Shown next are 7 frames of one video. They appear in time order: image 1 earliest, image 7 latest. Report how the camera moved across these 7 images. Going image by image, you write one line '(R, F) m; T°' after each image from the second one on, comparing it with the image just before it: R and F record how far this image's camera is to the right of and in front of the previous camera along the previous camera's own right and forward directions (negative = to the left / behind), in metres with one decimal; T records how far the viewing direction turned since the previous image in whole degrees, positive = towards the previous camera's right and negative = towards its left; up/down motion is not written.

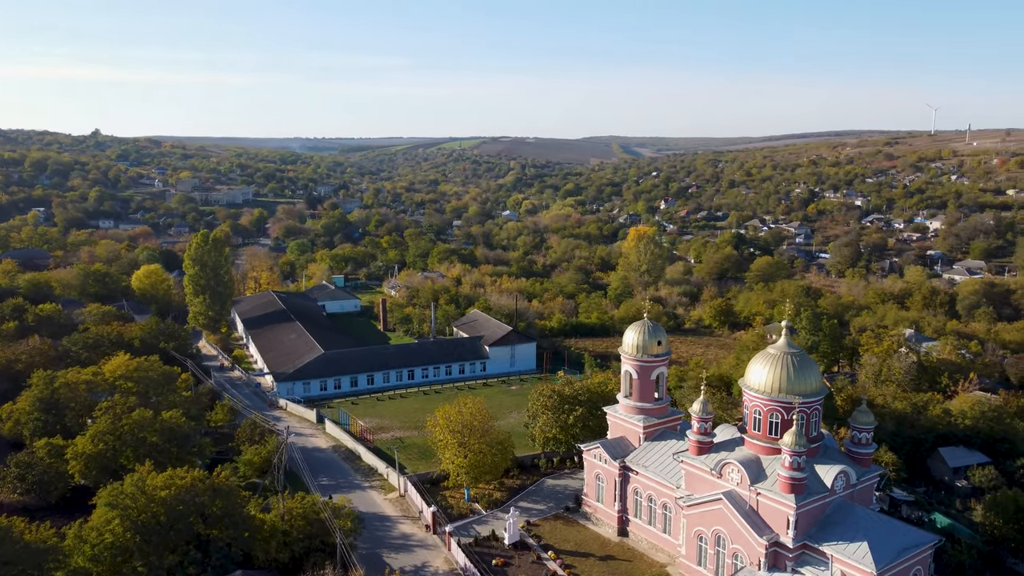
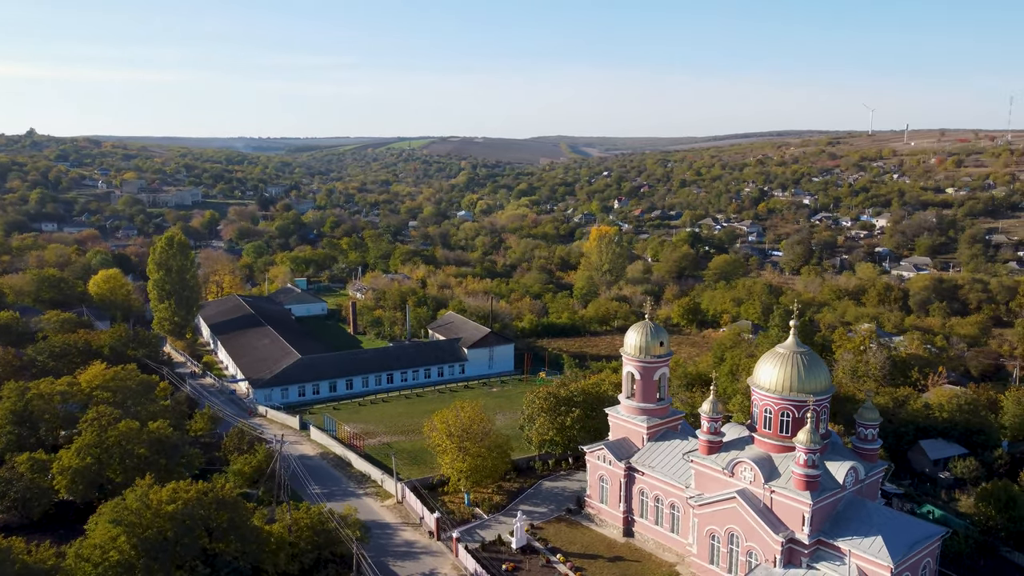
(-1.7, +0.2) m; +4°
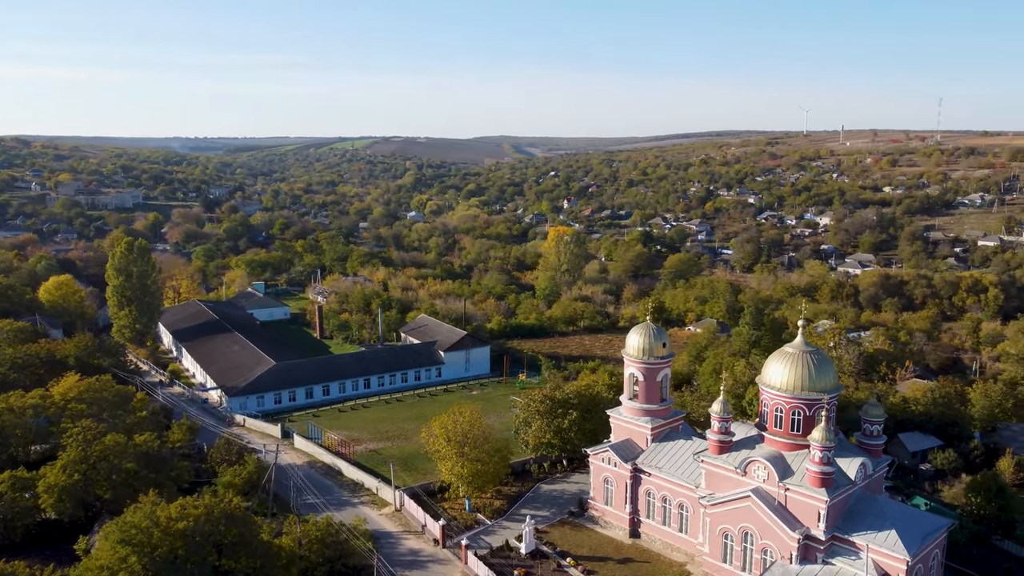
(-1.9, +0.2) m; +4°
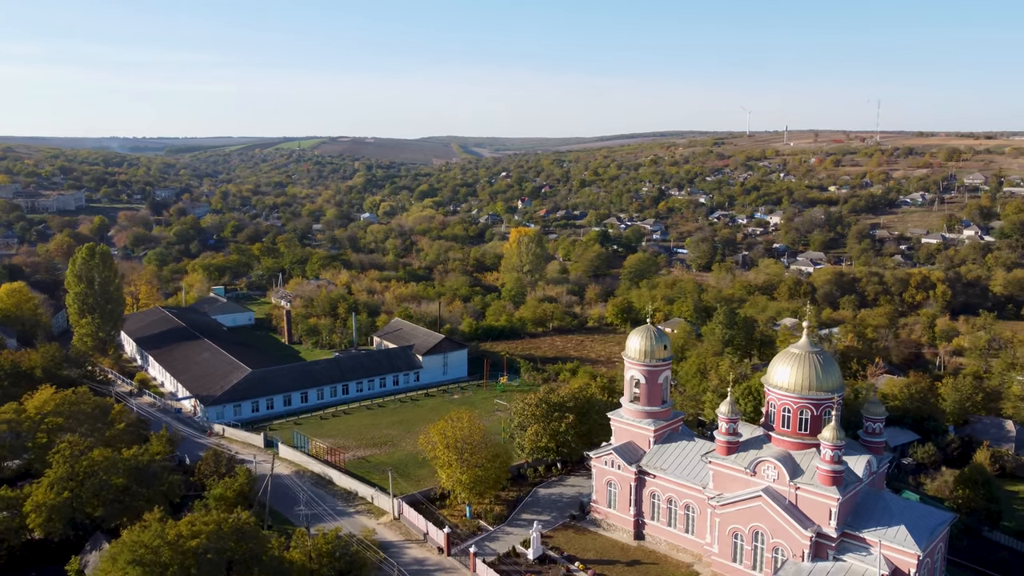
(-1.7, +0.2) m; +4°
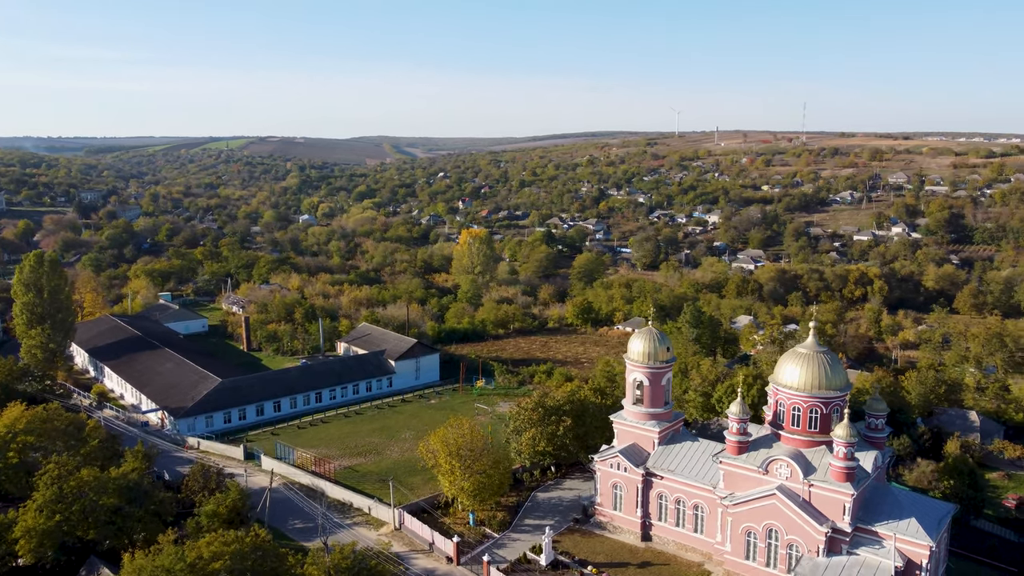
(-2.2, +0.3) m; +5°
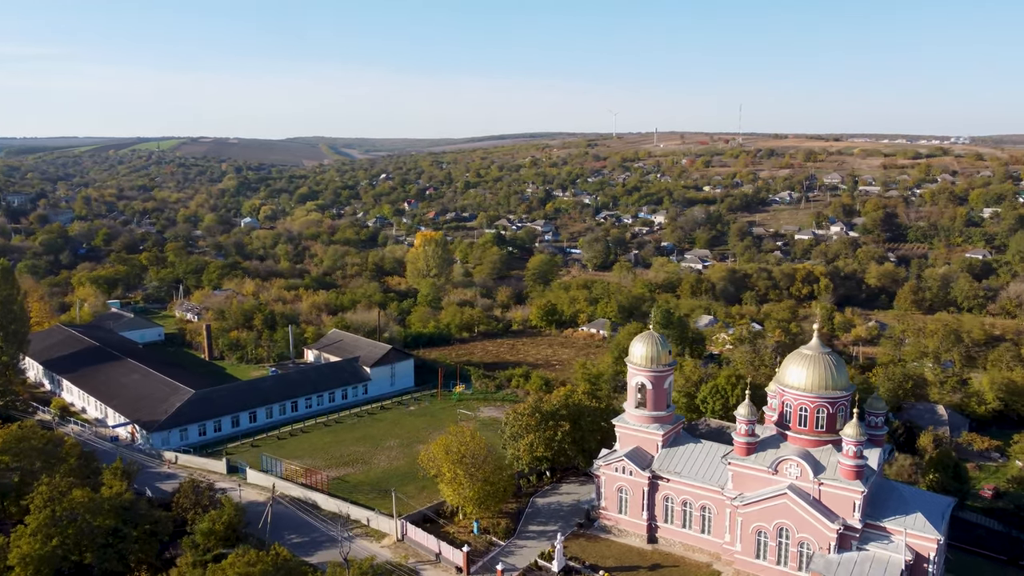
(-2.1, +0.2) m; +4°
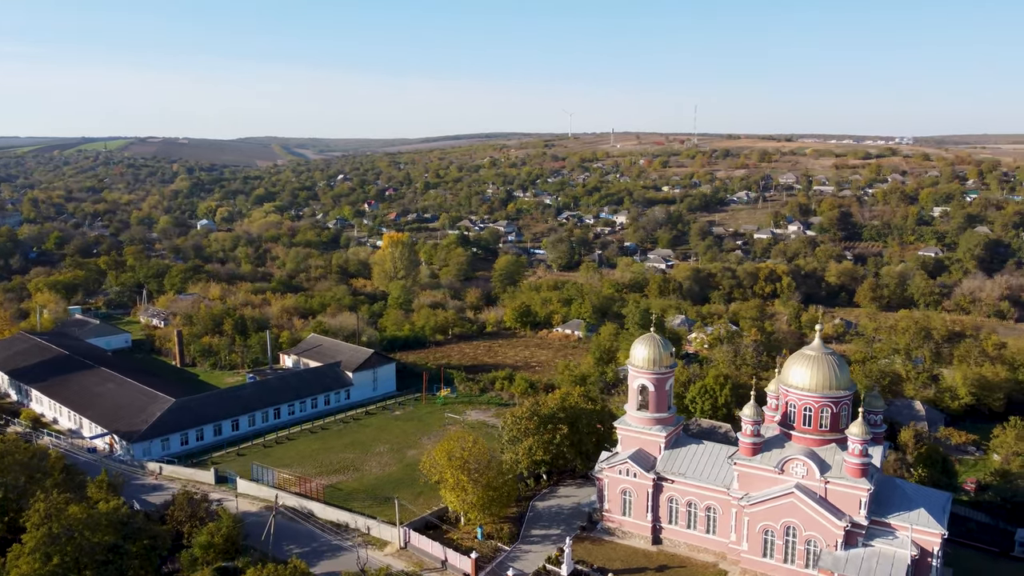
(-1.5, +0.1) m; +3°
